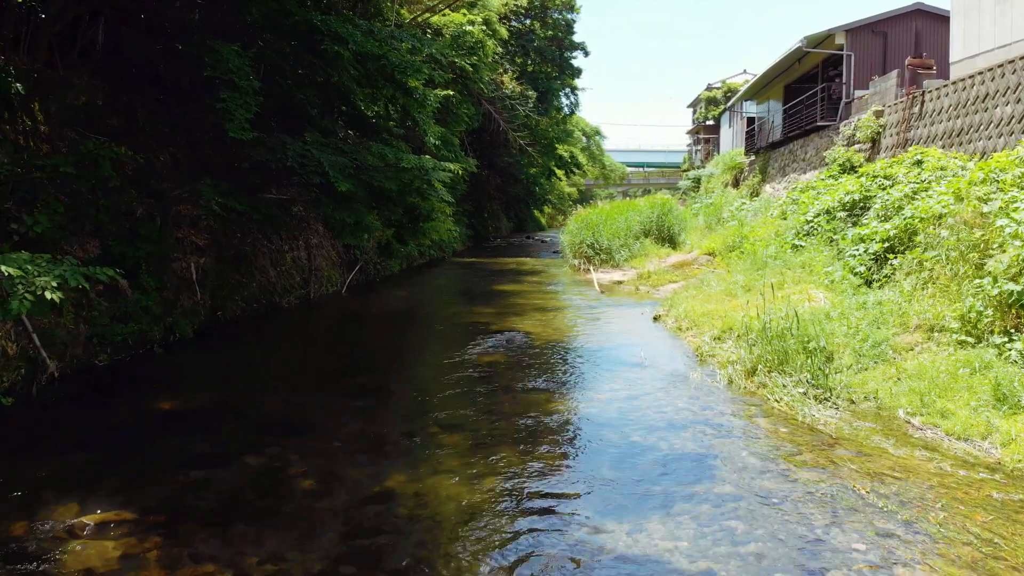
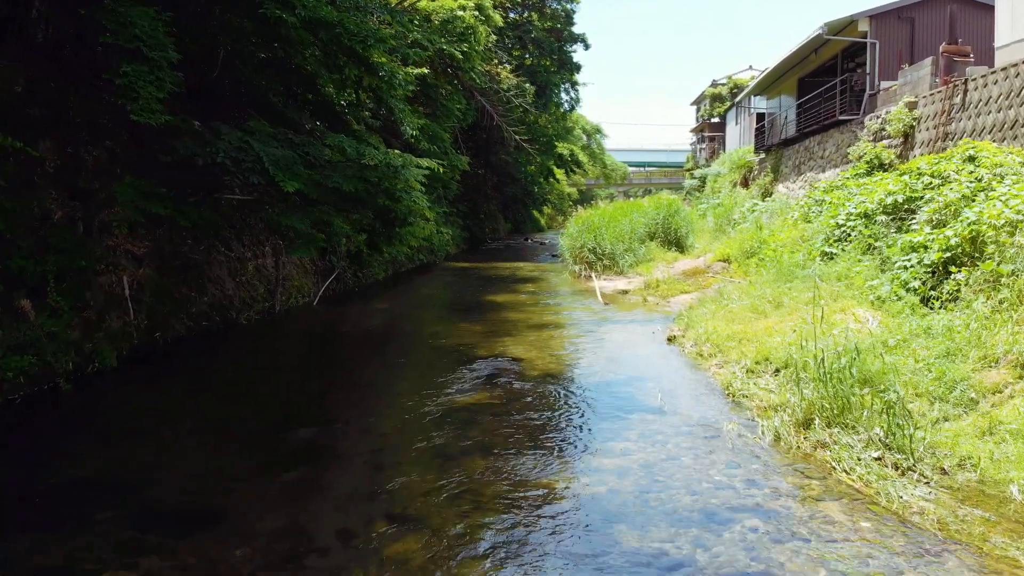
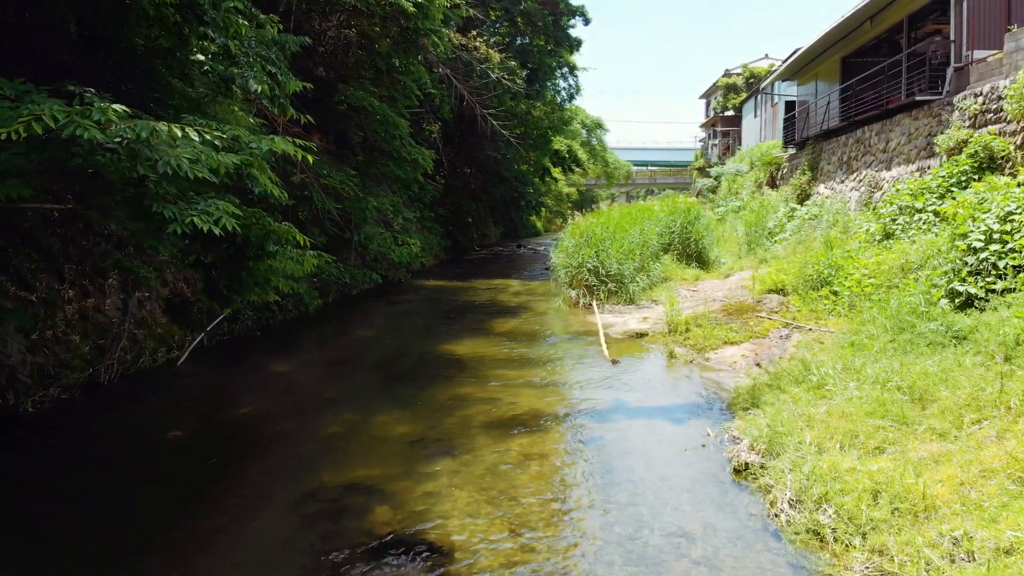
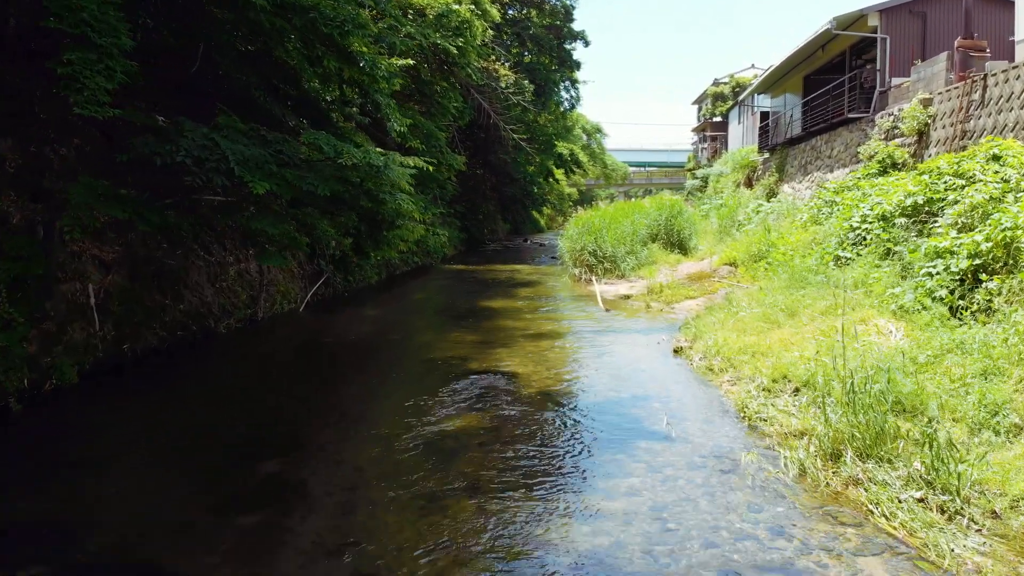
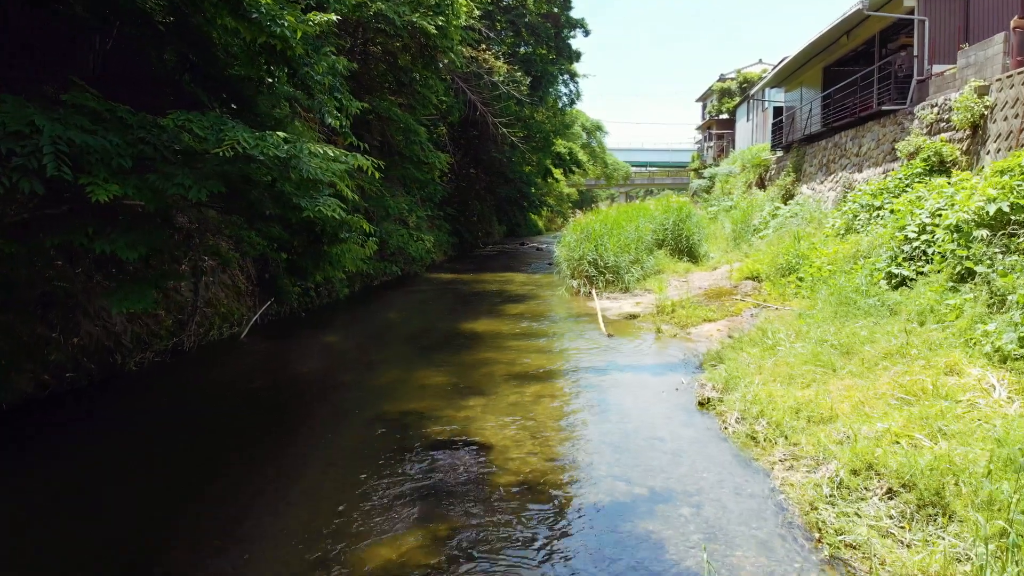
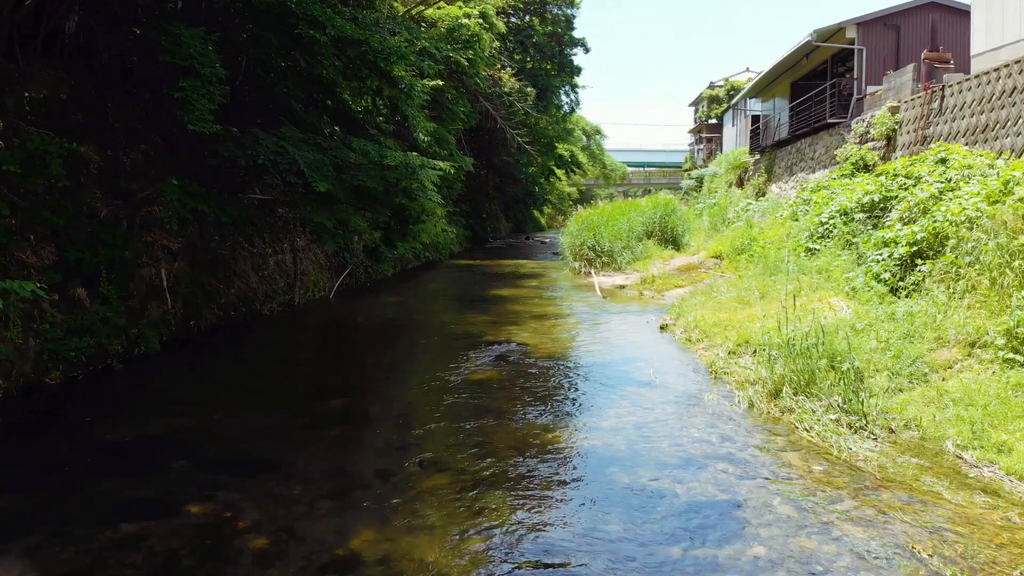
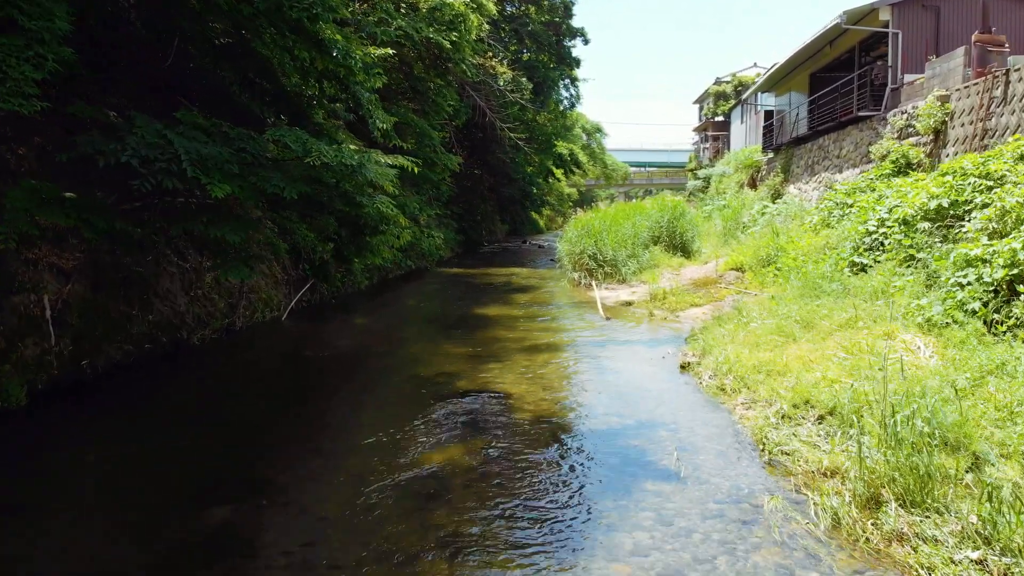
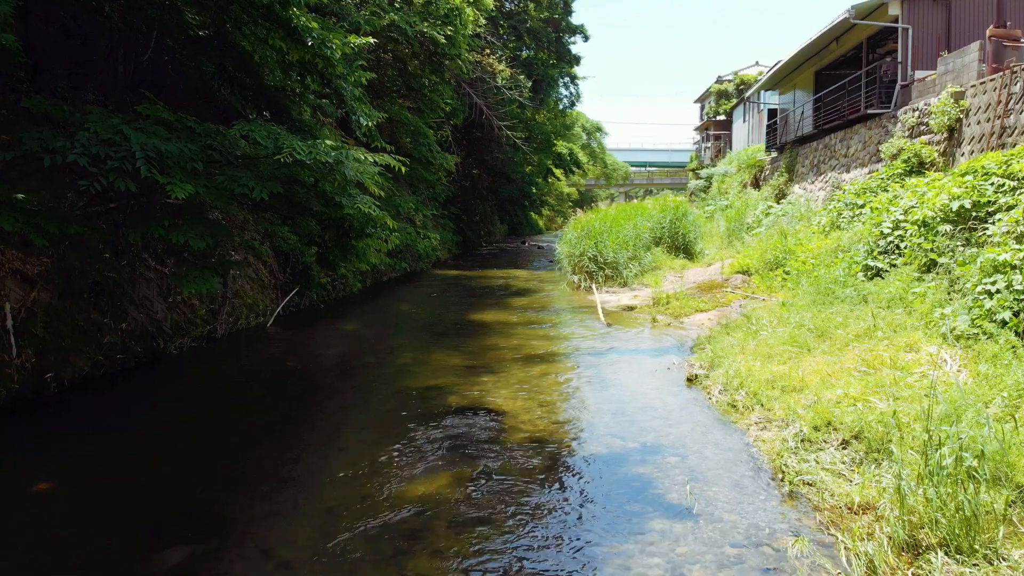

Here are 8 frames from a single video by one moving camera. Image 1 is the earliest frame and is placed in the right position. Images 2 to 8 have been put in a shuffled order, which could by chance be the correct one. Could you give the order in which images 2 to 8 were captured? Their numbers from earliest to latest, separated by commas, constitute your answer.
6, 2, 4, 7, 8, 5, 3
